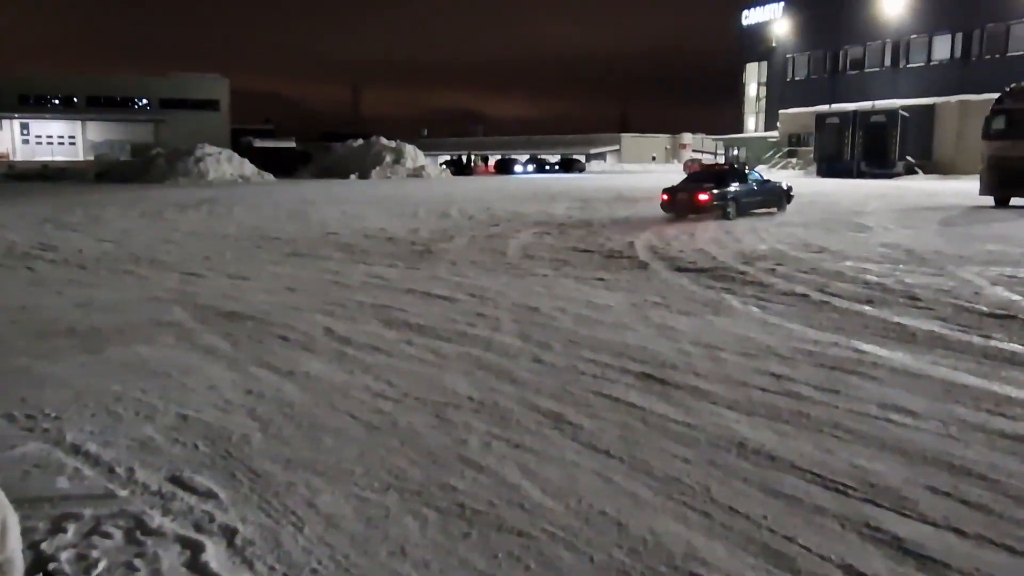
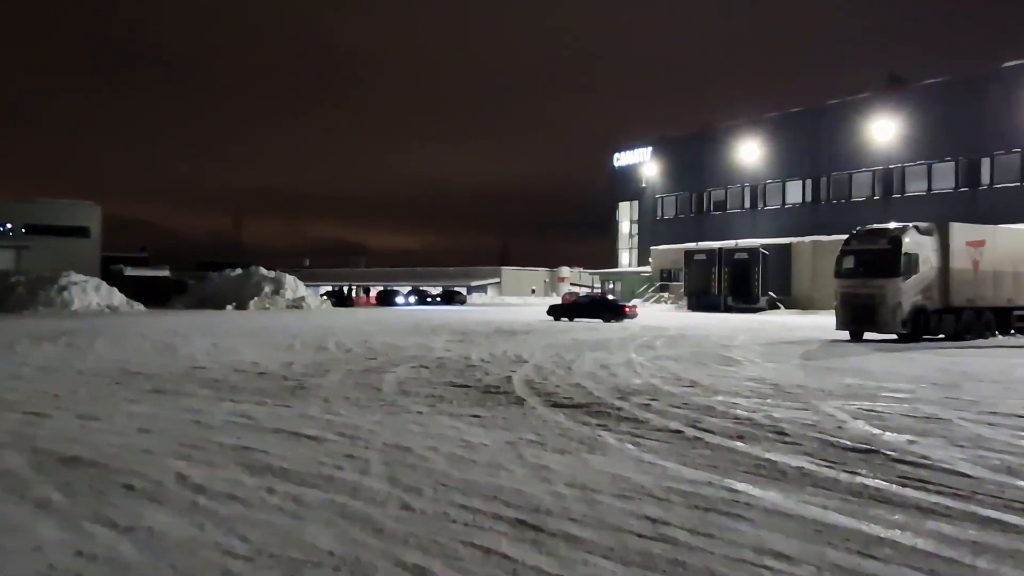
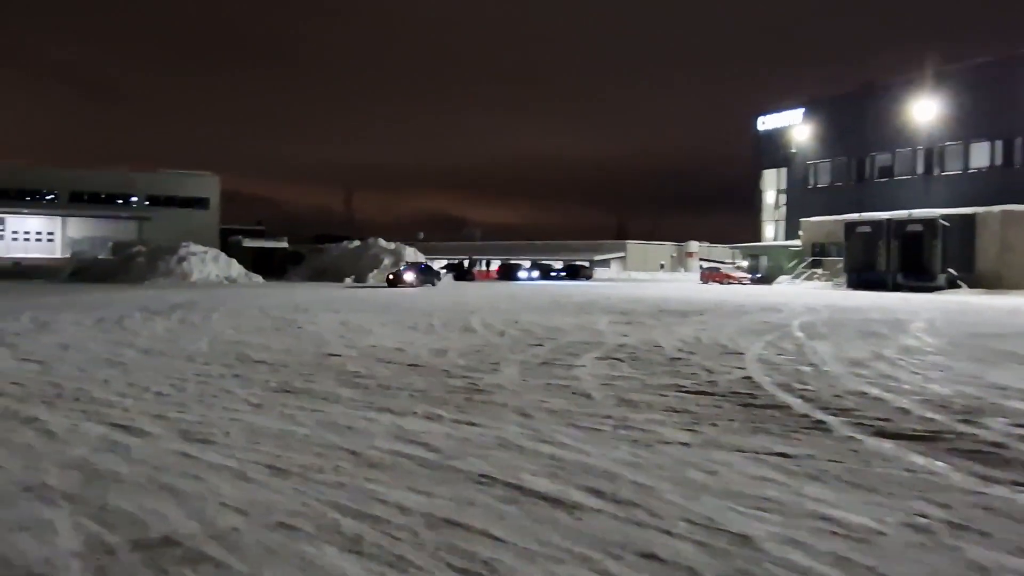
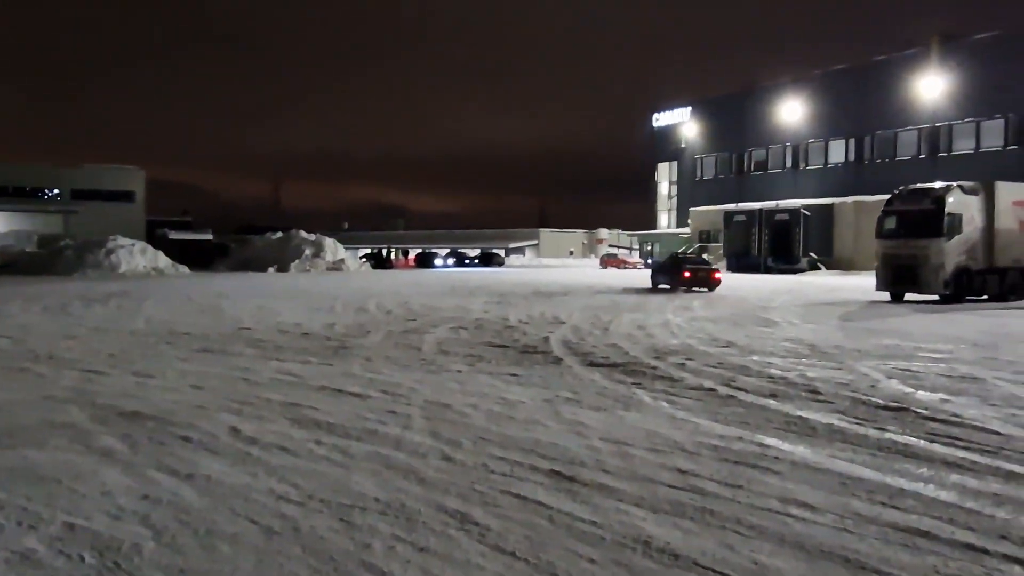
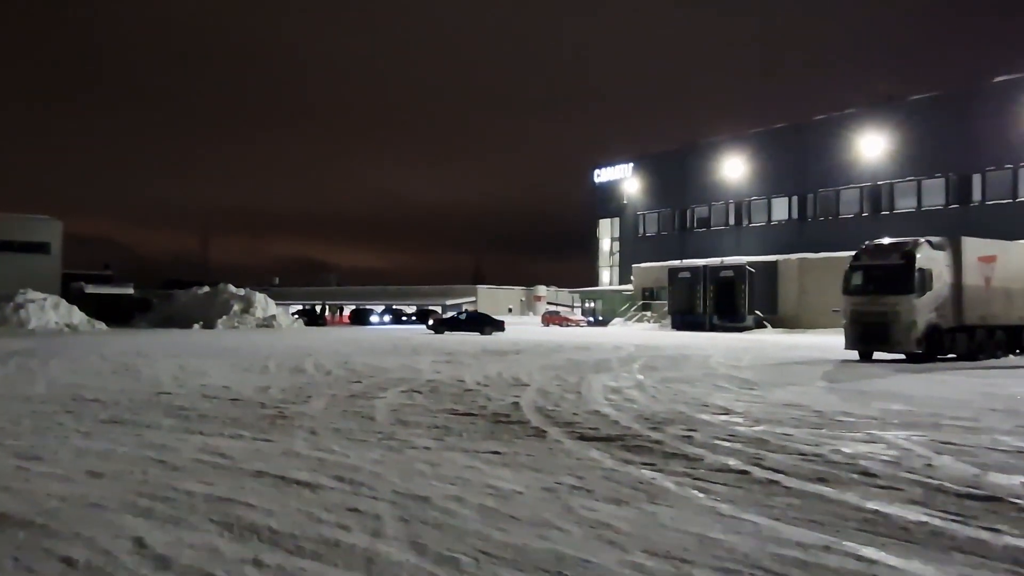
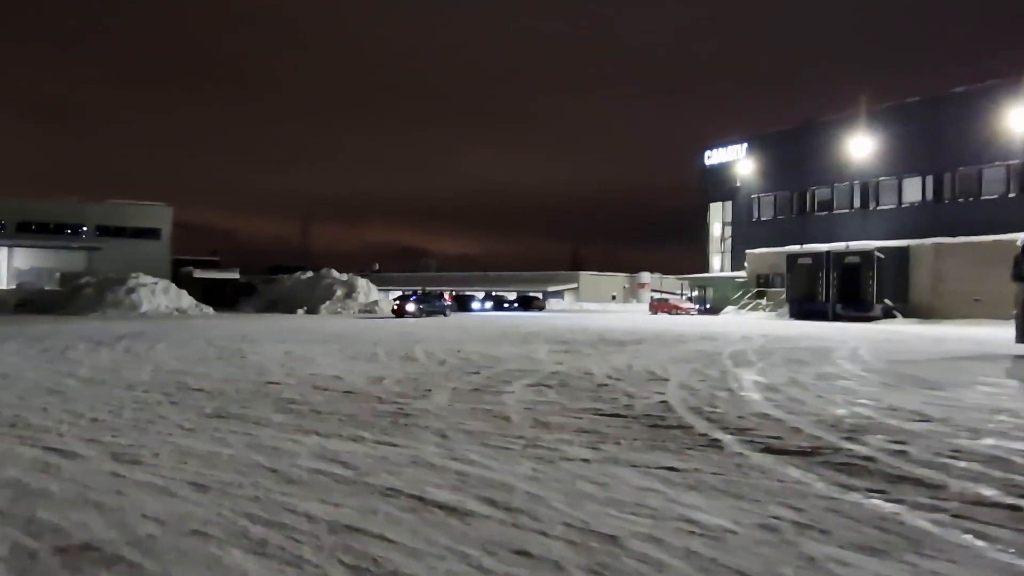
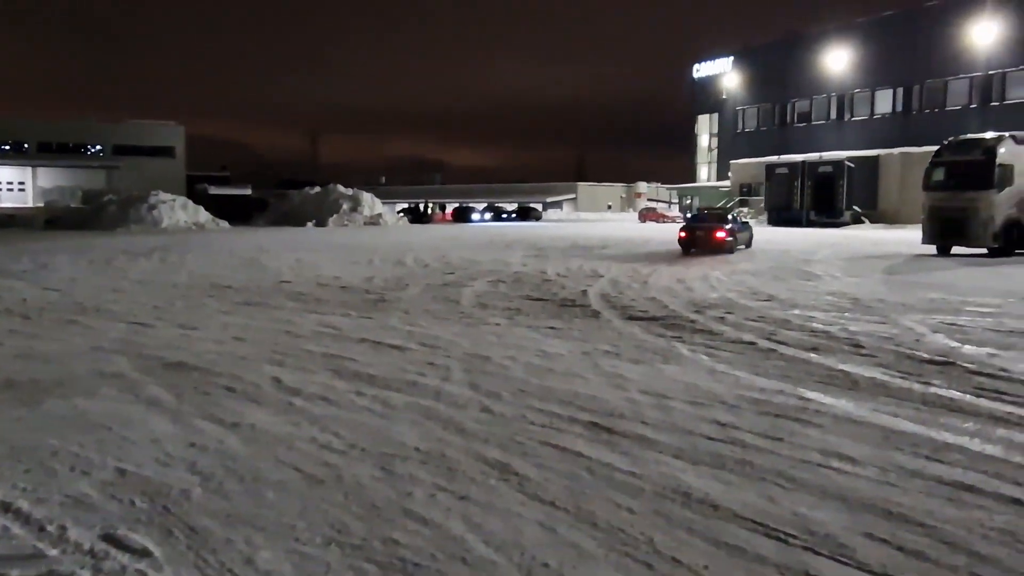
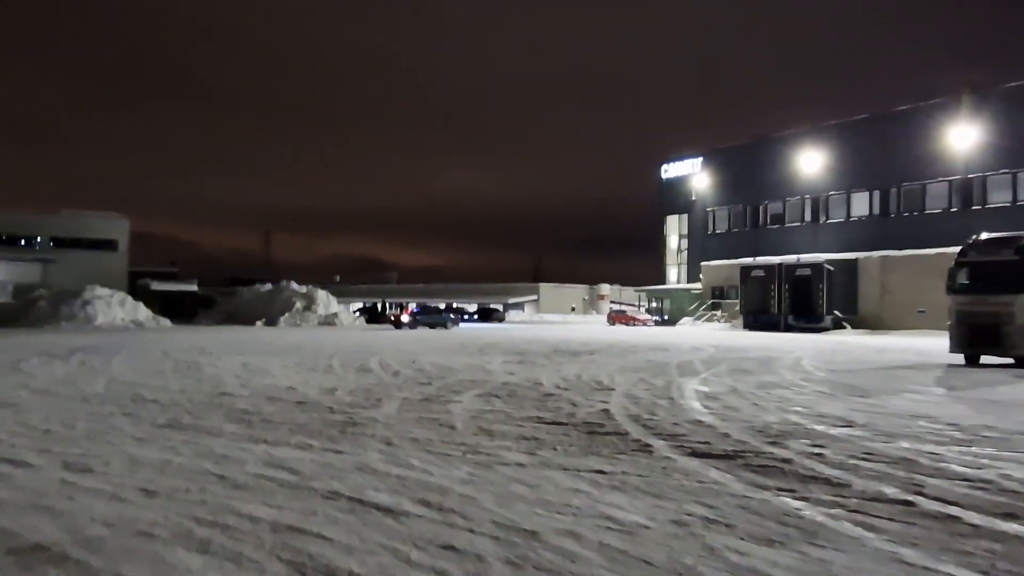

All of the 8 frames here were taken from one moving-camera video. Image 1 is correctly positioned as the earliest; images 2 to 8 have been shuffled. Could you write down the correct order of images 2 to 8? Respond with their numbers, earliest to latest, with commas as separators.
7, 4, 2, 5, 8, 6, 3
